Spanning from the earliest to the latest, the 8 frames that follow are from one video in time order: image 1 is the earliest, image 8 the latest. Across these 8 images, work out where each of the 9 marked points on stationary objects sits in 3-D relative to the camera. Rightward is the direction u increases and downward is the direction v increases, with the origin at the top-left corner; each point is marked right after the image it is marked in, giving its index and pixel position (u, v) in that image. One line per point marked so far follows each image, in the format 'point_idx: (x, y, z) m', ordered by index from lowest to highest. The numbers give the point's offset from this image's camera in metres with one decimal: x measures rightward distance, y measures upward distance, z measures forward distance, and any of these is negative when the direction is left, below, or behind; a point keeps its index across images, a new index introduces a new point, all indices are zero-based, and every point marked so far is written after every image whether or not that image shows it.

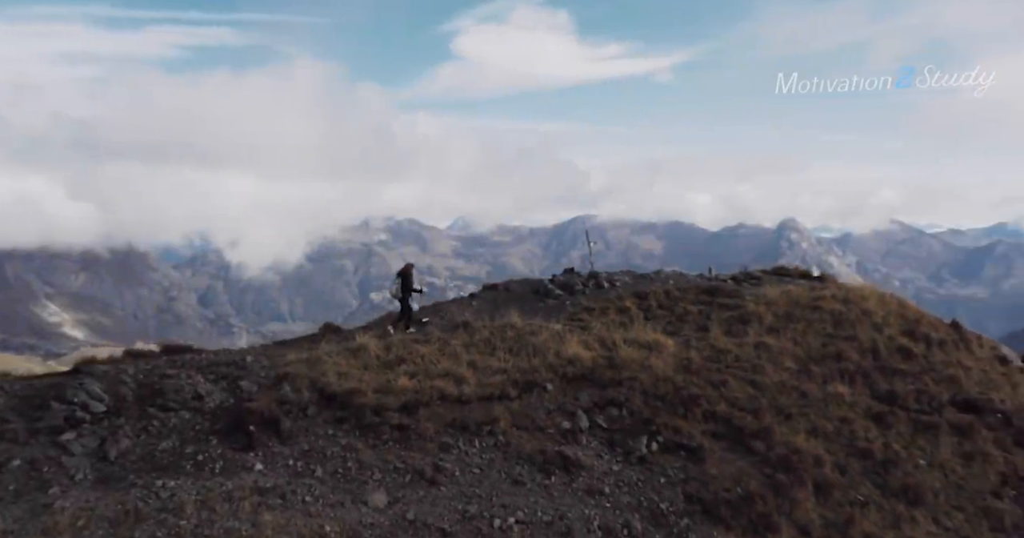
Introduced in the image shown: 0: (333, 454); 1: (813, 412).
0: (-2.8, -2.9, +13.5) m
1: (+6.5, -3.1, +18.6) m
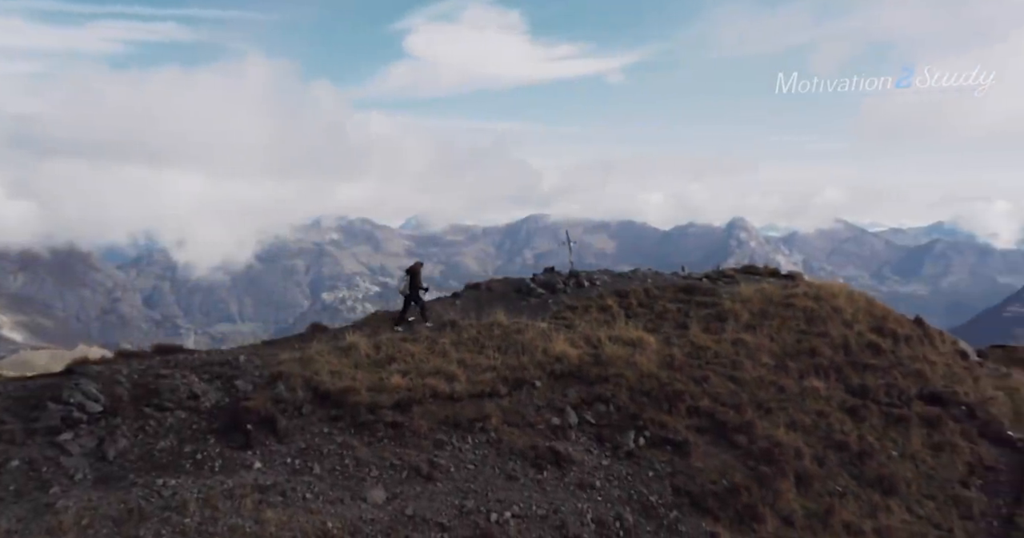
0: (-2.9, -2.9, +13.6) m
1: (+6.2, -3.1, +19.1) m
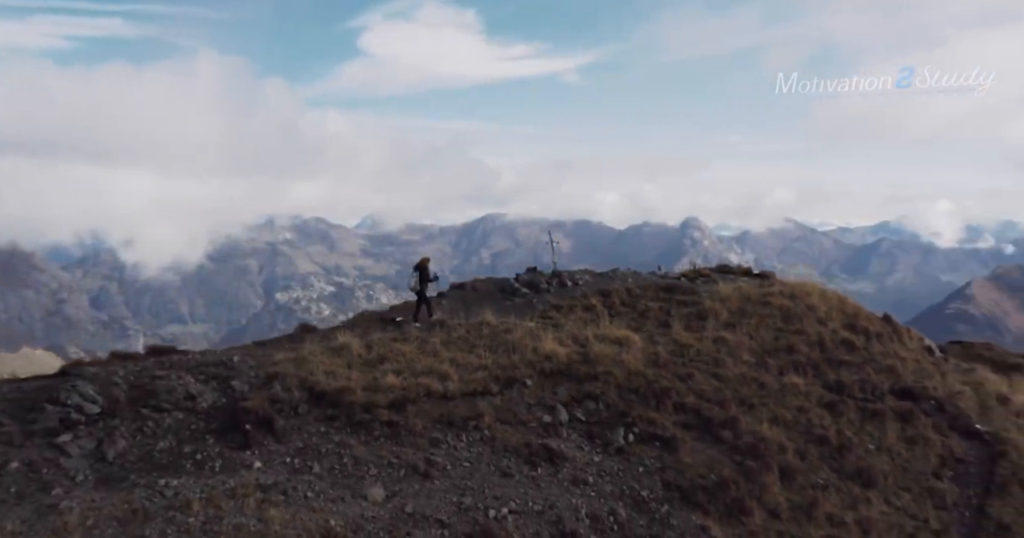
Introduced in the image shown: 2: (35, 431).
0: (-3.0, -2.9, +13.8) m
1: (+5.9, -3.0, +19.6) m
2: (-6.9, -2.3, +12.4) m
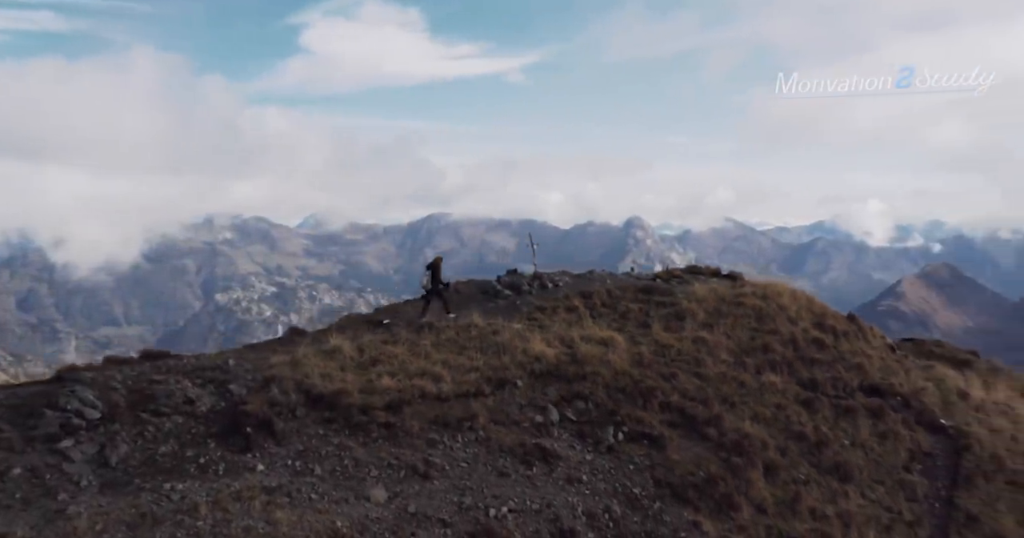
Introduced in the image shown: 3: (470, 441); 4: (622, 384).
0: (-3.0, -3.0, +13.9) m
1: (+5.6, -3.1, +20.1) m
2: (-6.8, -2.4, +12.3) m
3: (-0.8, -3.1, +15.3) m
4: (+2.3, -2.4, +18.2) m
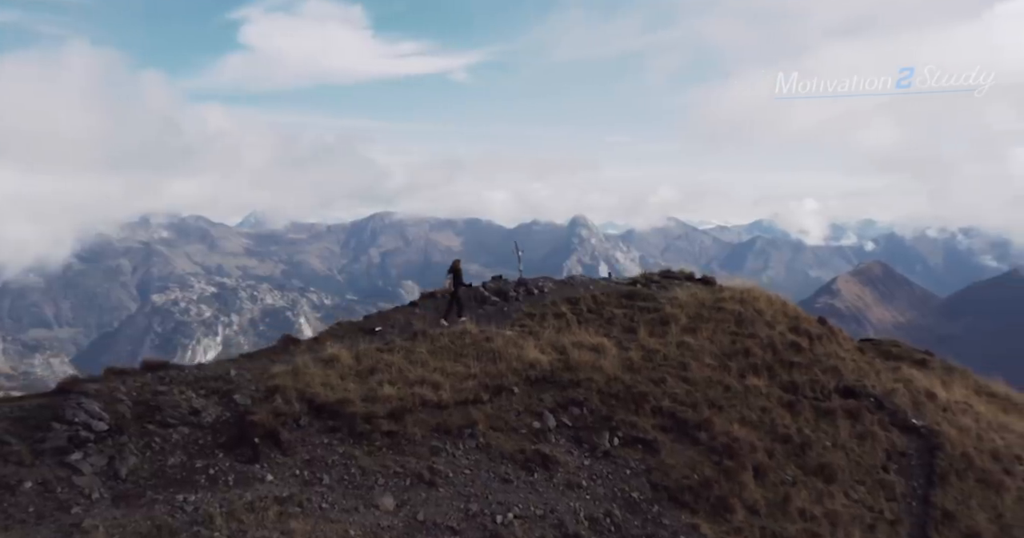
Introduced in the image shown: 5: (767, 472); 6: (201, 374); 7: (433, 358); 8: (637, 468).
0: (-2.9, -3.1, +13.9) m
1: (+5.4, -3.2, +20.6) m
2: (-6.6, -2.6, +12.2) m
3: (-0.7, -3.2, +15.5) m
4: (+2.2, -2.6, +18.5) m
5: (+5.3, -4.2, +17.8) m
6: (-5.5, -1.8, +15.0) m
7: (-1.7, -1.9, +18.0) m
8: (+2.4, -3.8, +16.4) m
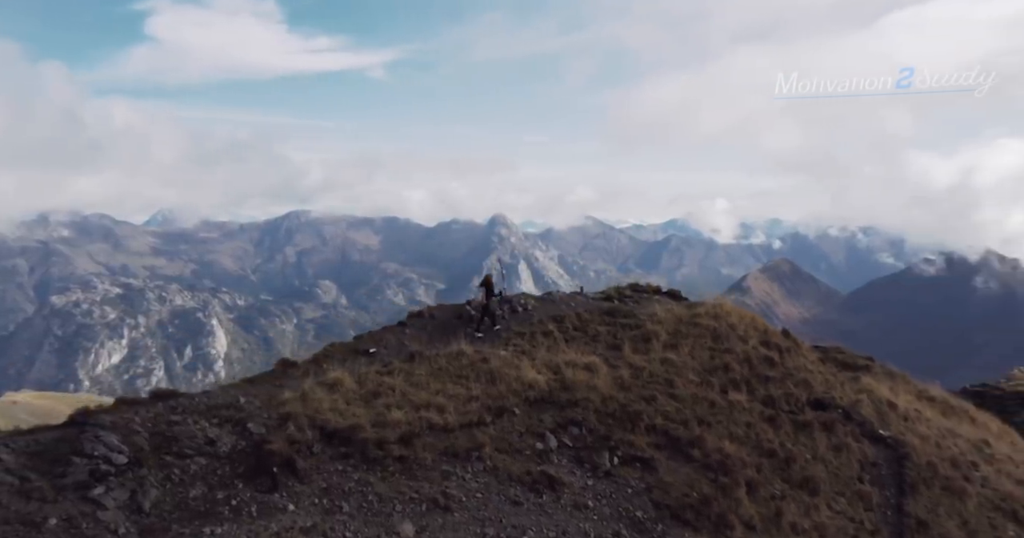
0: (-2.6, -3.6, +14.0) m
1: (+5.2, -3.7, +21.2) m
2: (-6.3, -3.0, +12.0) m
3: (-0.6, -3.7, +15.7) m
4: (+2.2, -3.1, +18.9) m
5: (+5.3, -4.7, +18.4) m
6: (-5.3, -2.3, +15.0) m
7: (-1.7, -2.4, +18.2) m
8: (+2.5, -4.3, +16.9) m
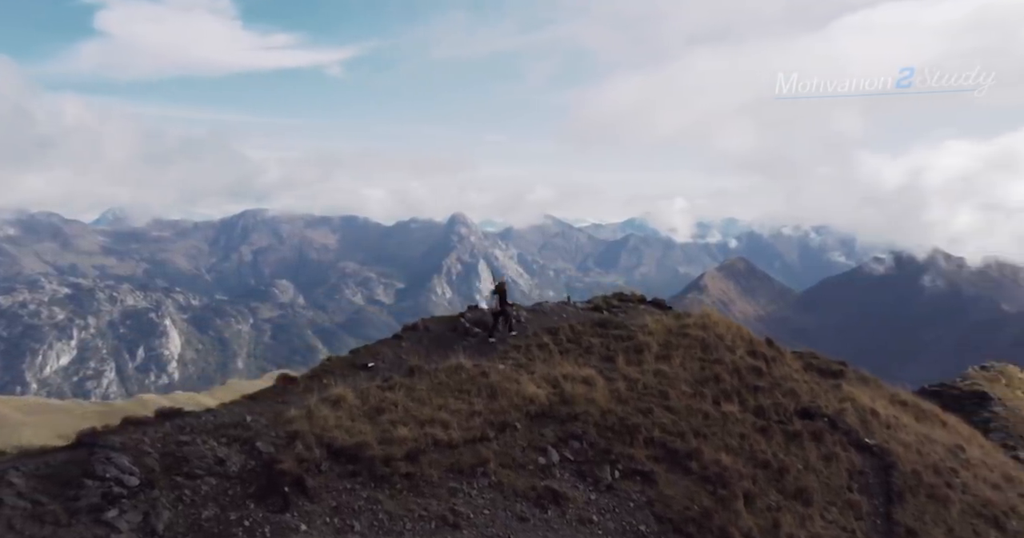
0: (-2.5, -3.9, +14.1) m
1: (+5.2, -4.1, +21.4) m
2: (-6.1, -3.3, +12.0) m
3: (-0.5, -4.0, +15.8) m
4: (+2.2, -3.4, +19.1) m
5: (+5.3, -5.0, +18.6) m
6: (-5.2, -2.6, +14.9) m
7: (-1.6, -2.7, +18.3) m
8: (+2.6, -4.6, +17.1) m
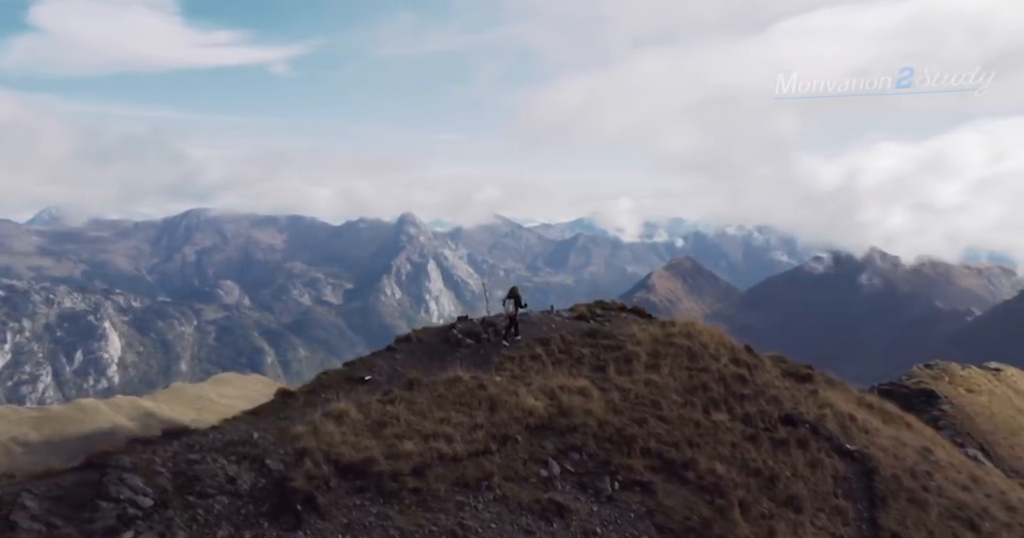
0: (-2.3, -4.2, +14.1) m
1: (+5.0, -4.3, +21.8) m
2: (-5.8, -3.6, +11.9) m
3: (-0.4, -4.3, +15.9) m
4: (+2.1, -3.7, +19.3) m
5: (+5.3, -5.3, +19.0) m
6: (-5.0, -2.9, +14.8) m
7: (-1.6, -3.0, +18.3) m
8: (+2.6, -4.9, +17.3) m
